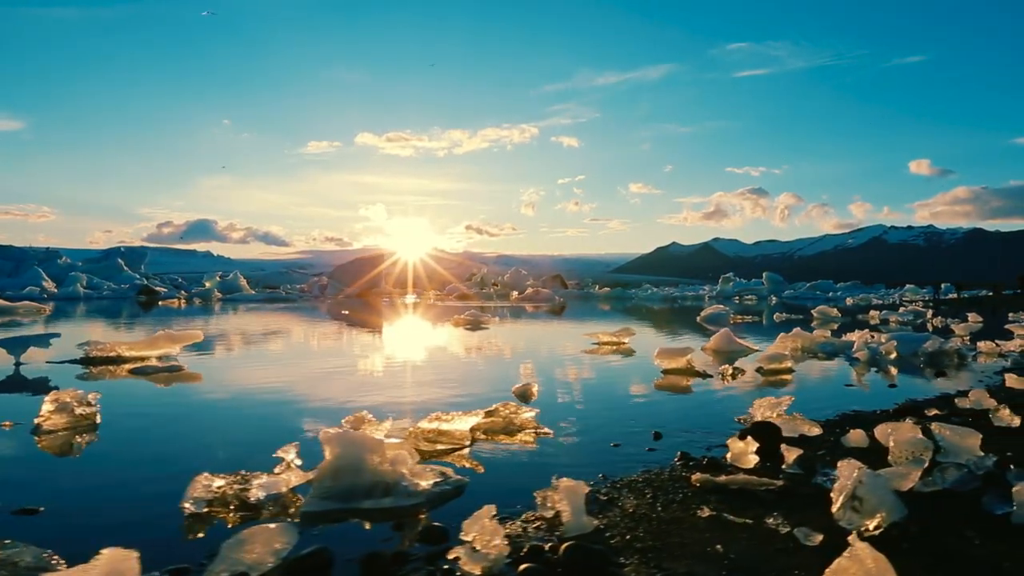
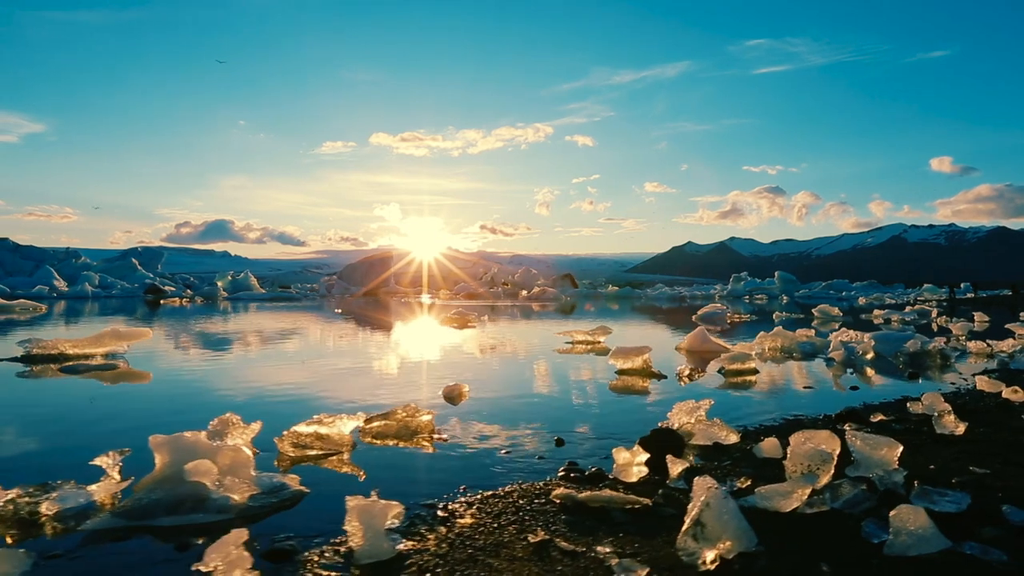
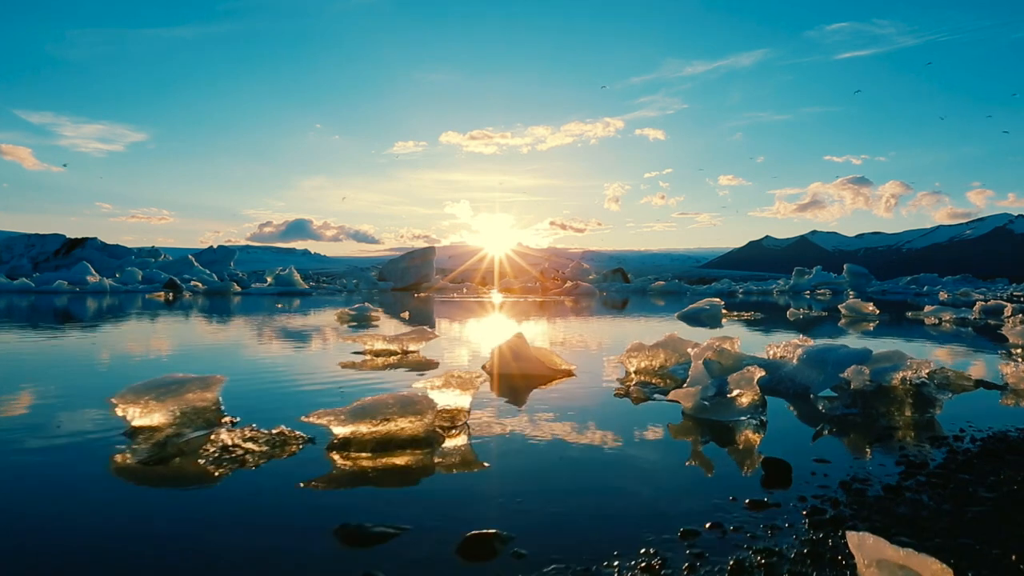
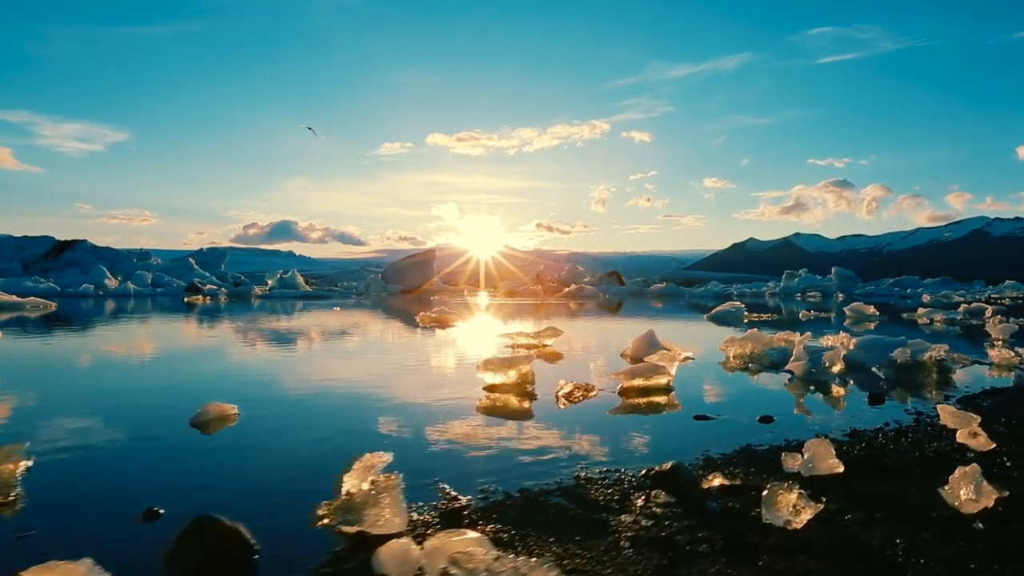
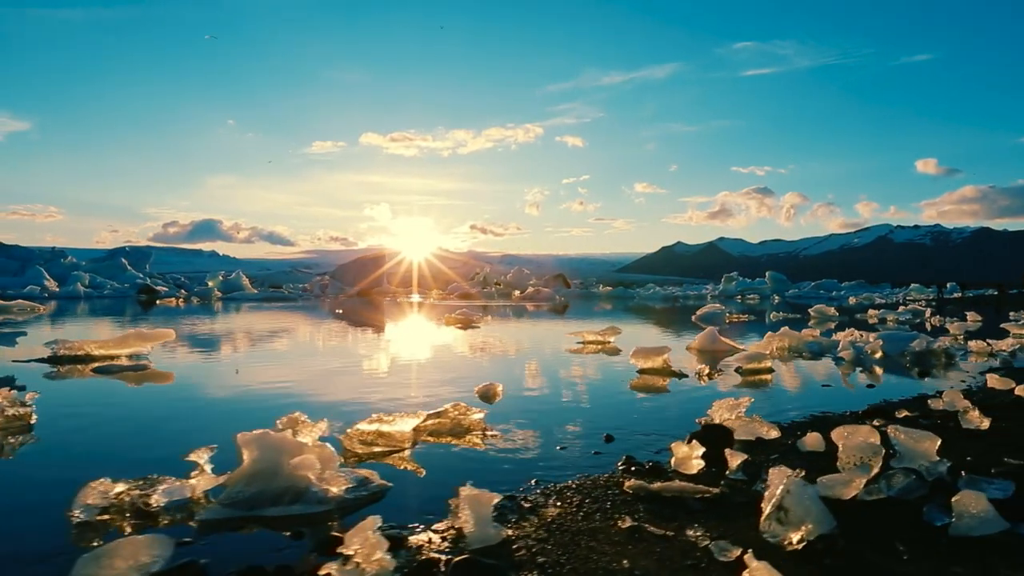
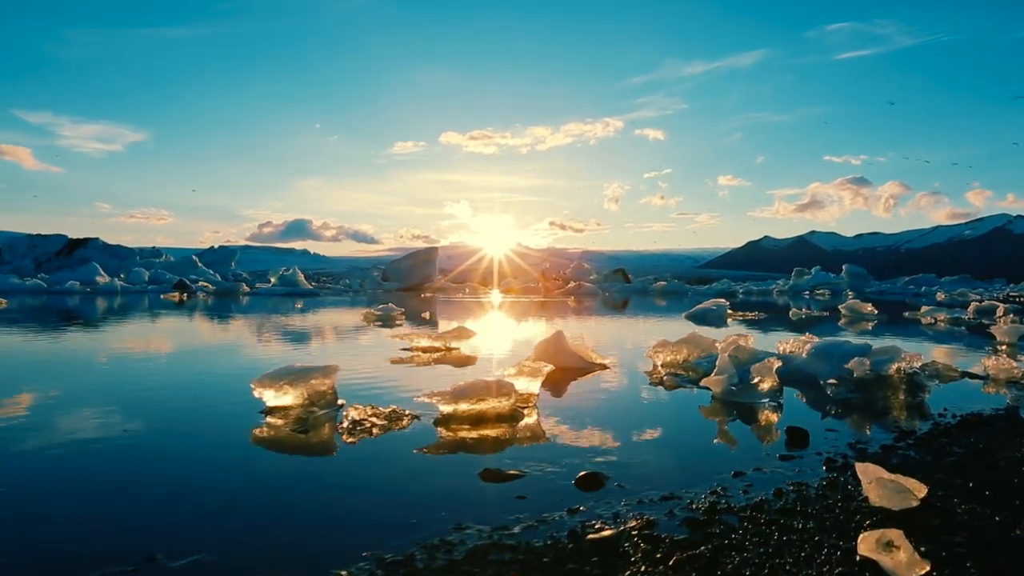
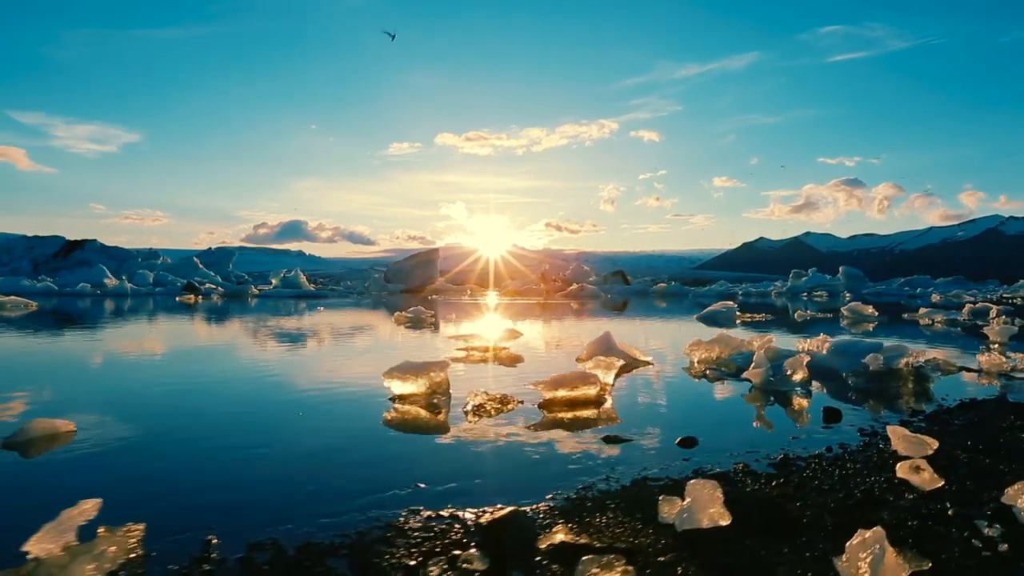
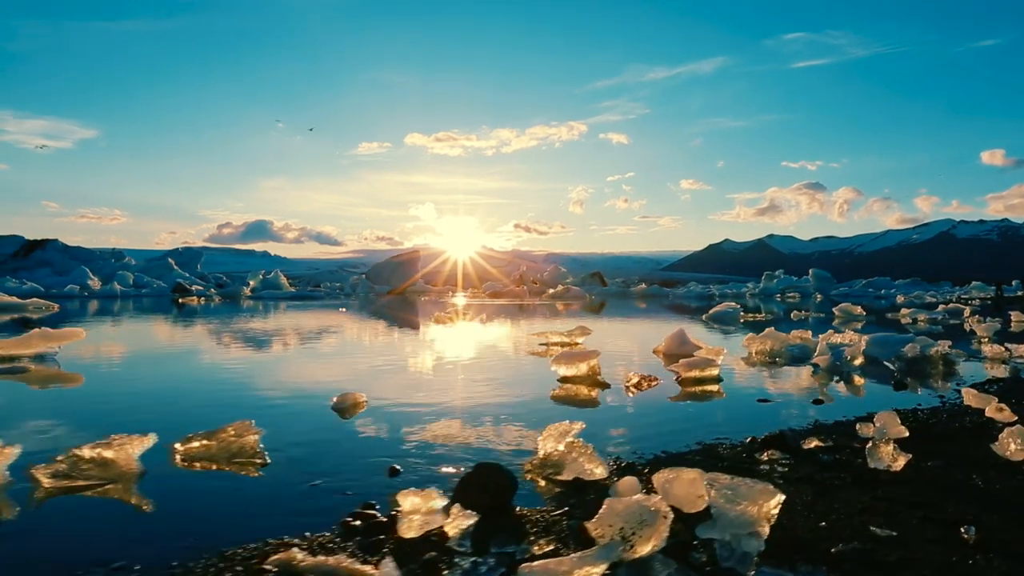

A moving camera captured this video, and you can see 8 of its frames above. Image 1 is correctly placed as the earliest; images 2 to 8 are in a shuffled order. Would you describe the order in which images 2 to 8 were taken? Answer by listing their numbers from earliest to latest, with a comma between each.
5, 2, 8, 4, 7, 6, 3
